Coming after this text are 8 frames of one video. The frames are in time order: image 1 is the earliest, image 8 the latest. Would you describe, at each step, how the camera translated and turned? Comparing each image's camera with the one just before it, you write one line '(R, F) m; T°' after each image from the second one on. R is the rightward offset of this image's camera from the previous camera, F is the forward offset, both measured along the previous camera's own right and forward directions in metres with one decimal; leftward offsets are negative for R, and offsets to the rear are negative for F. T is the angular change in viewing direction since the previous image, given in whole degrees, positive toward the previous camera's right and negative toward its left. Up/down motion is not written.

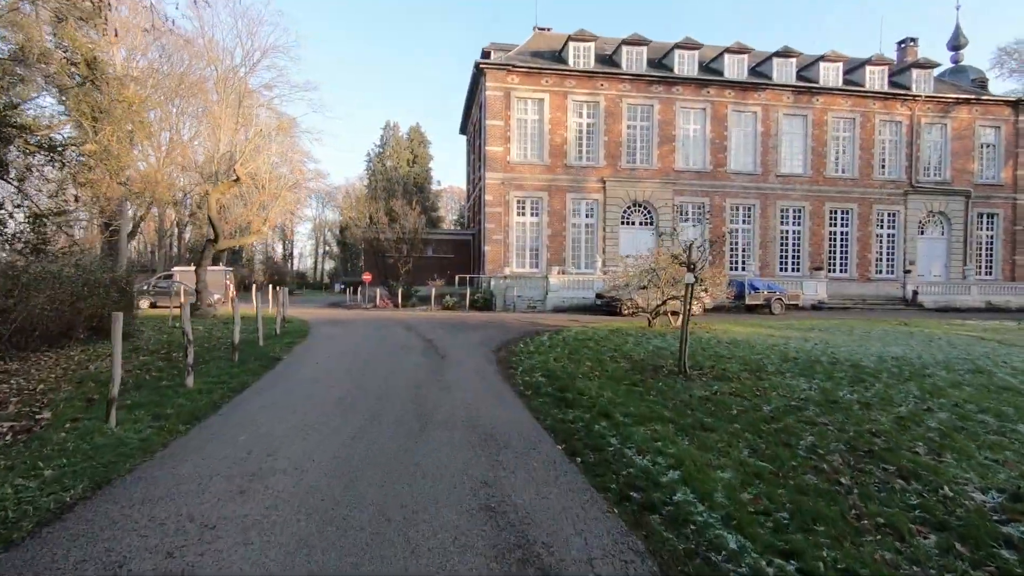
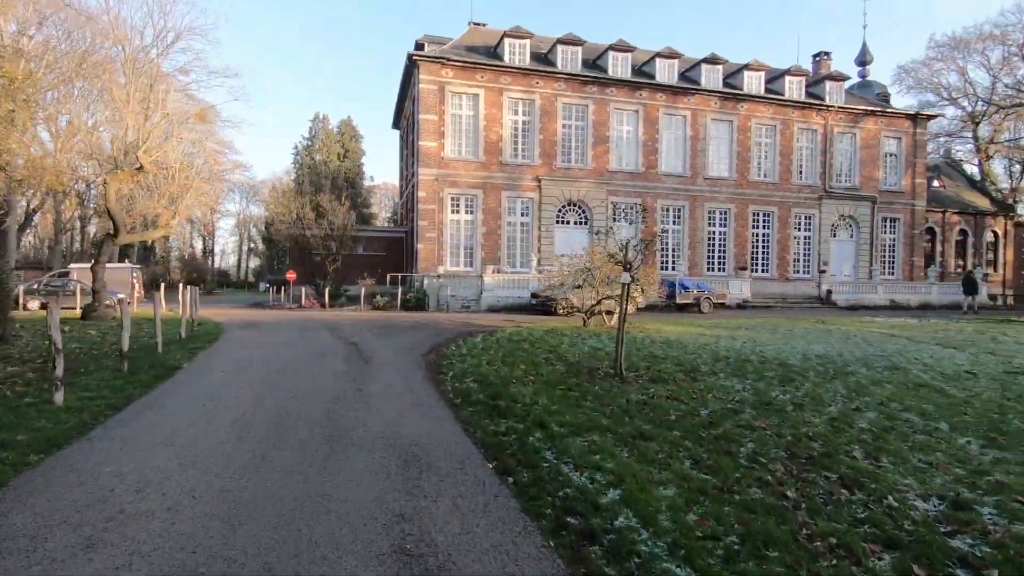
(+0.1, +0.5) m; +7°
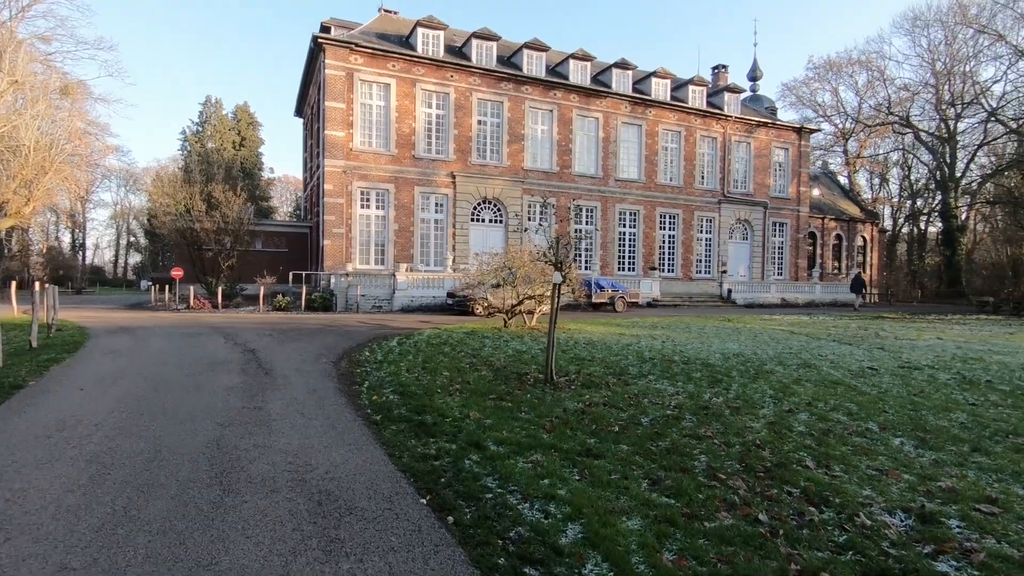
(-0.2, +0.7) m; +9°
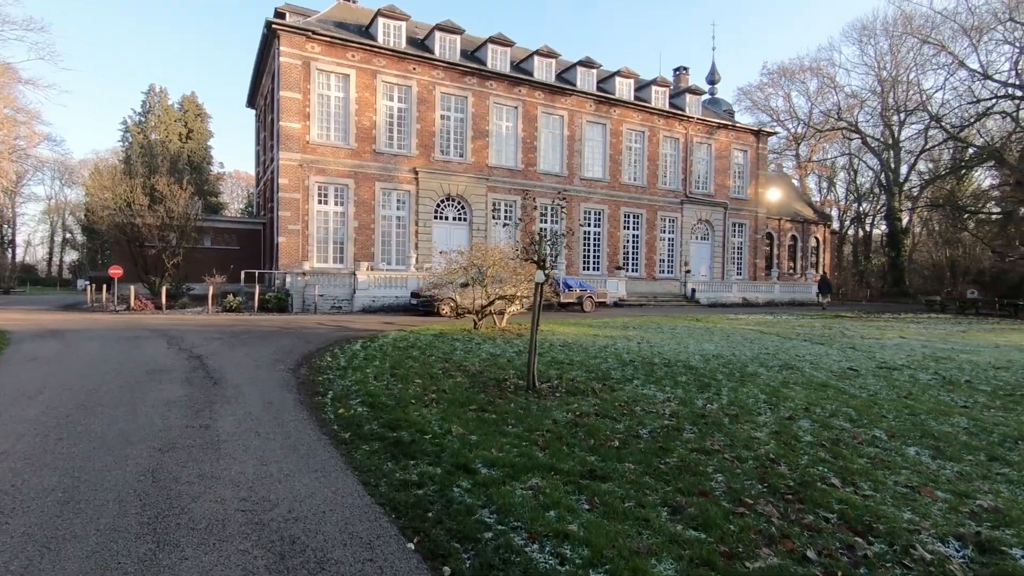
(-0.3, +0.6) m; +4°
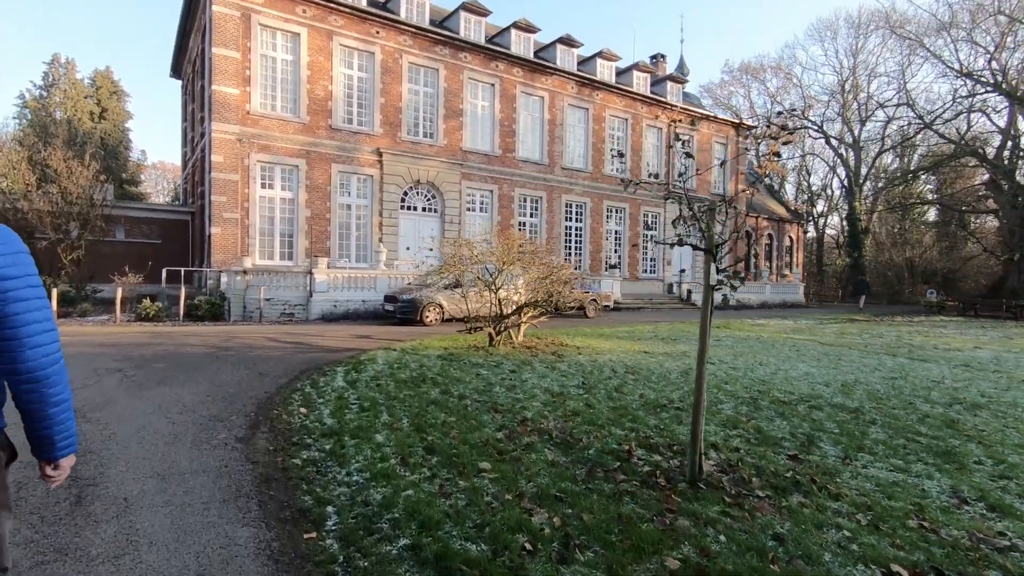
(-1.5, +3.5) m; +6°
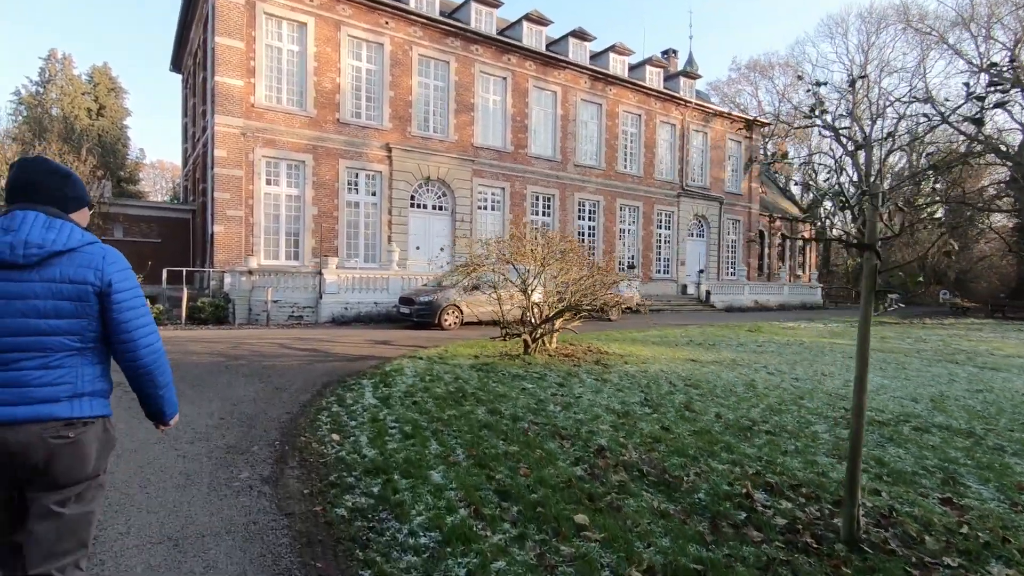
(-0.6, +0.9) m; 0°
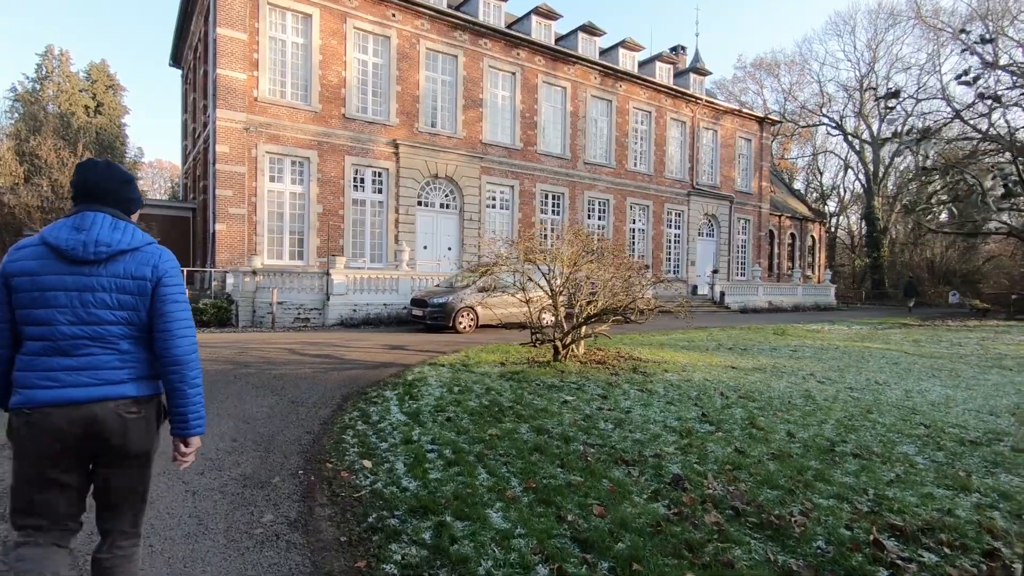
(-0.5, +0.7) m; 0°
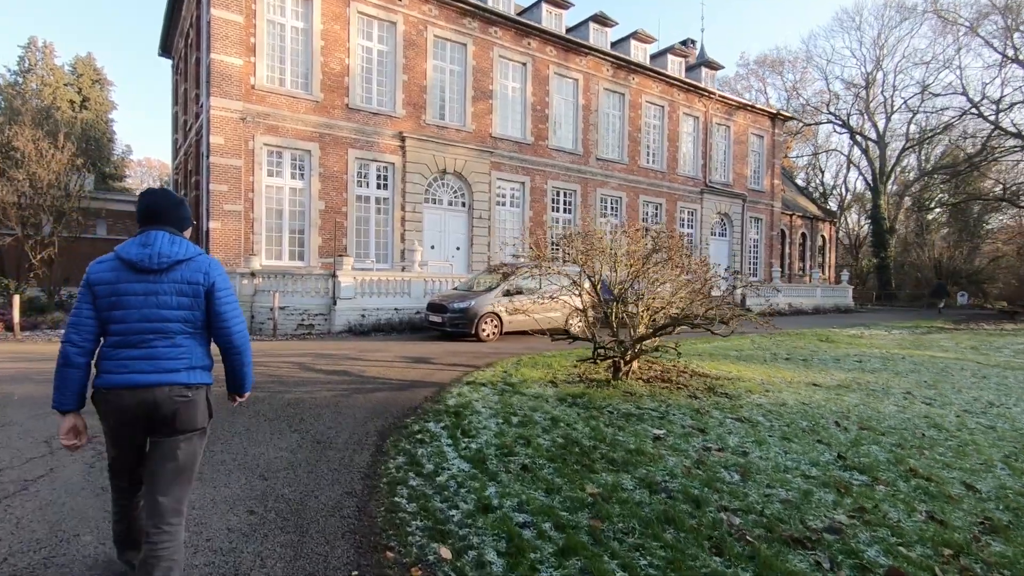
(-0.8, +1.3) m; +1°
